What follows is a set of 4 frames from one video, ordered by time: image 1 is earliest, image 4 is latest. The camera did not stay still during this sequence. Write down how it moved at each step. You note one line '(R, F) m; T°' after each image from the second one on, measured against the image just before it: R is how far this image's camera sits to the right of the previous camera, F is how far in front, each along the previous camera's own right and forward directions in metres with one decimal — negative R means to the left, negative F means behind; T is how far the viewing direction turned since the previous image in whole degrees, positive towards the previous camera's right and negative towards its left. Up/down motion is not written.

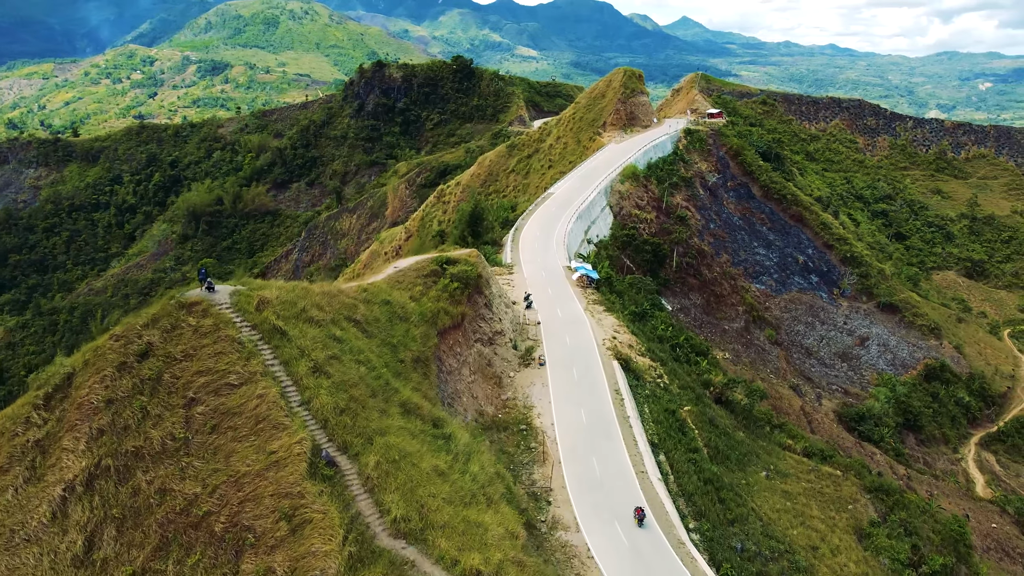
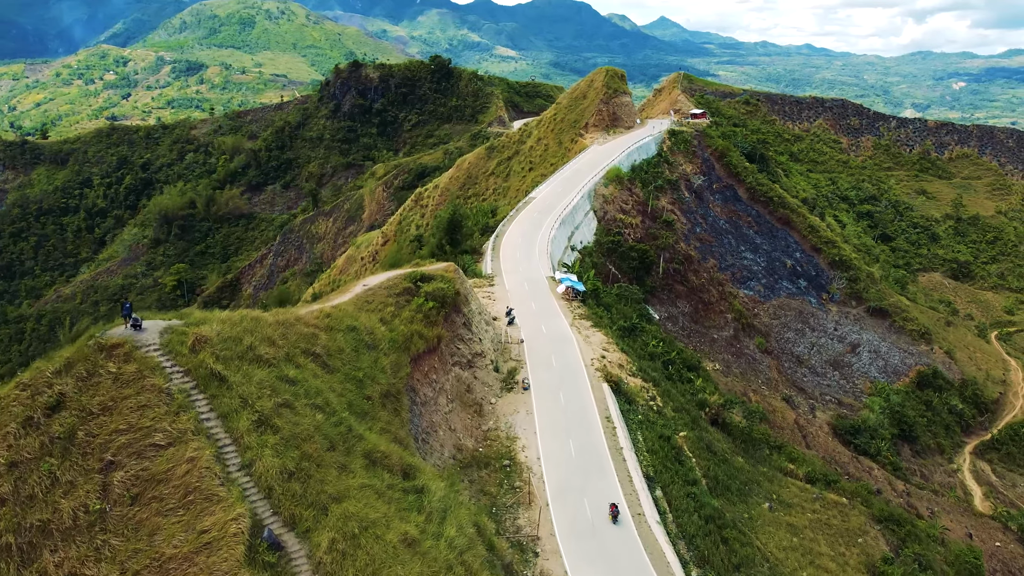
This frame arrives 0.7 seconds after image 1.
(0.0, +1.6) m; +1°
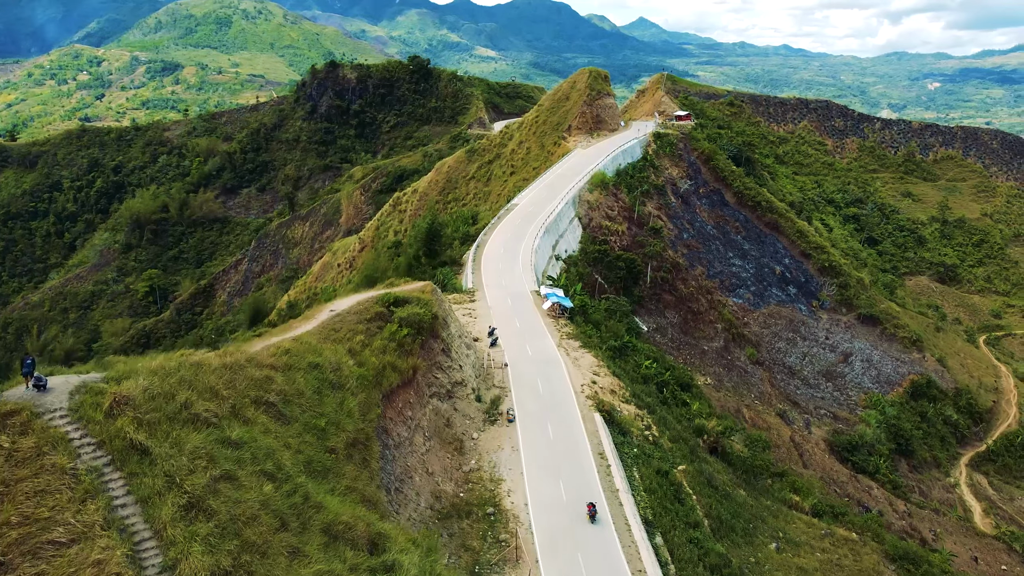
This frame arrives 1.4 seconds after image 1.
(0.0, +1.6) m; +1°
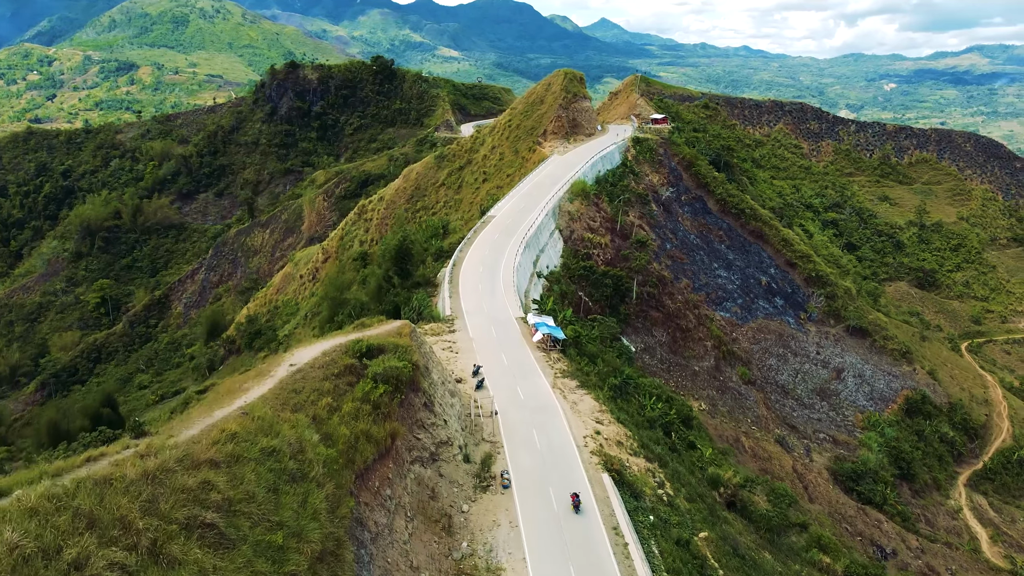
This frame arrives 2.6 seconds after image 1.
(-0.5, +2.5) m; +2°
